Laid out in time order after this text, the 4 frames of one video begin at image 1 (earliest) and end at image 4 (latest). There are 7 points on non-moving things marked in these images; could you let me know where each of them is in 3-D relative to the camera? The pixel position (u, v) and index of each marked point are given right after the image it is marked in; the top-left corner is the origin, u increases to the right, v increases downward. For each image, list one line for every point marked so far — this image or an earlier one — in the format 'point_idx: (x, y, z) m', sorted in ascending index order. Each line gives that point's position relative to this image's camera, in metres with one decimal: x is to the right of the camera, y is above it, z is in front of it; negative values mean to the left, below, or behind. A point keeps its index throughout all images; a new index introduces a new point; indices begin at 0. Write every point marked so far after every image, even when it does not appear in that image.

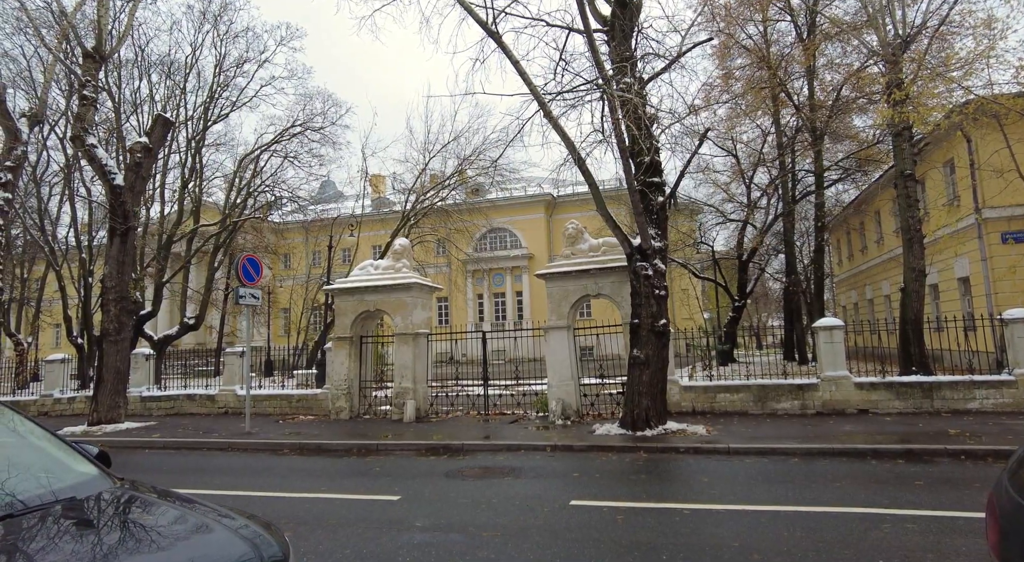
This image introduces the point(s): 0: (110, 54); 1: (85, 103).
0: (-9.2, +5.2, +13.0) m
1: (-8.9, +3.7, +11.9) m
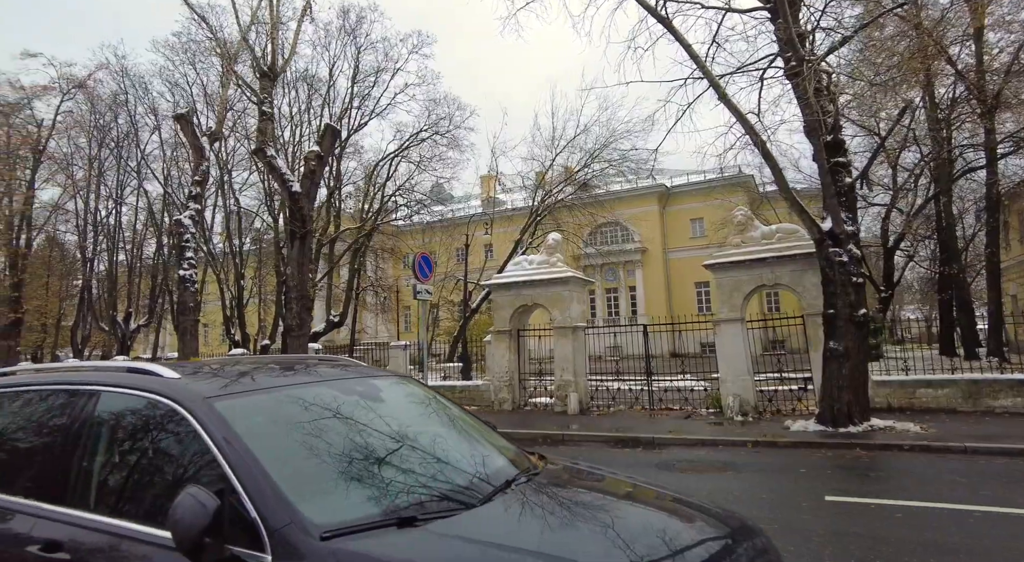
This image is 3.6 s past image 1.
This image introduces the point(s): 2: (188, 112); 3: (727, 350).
0: (-5.8, +5.2, +14.2) m
1: (-5.7, +3.7, +13.0) m
2: (-9.4, +4.9, +16.5) m
3: (+3.8, -1.2, +10.2) m
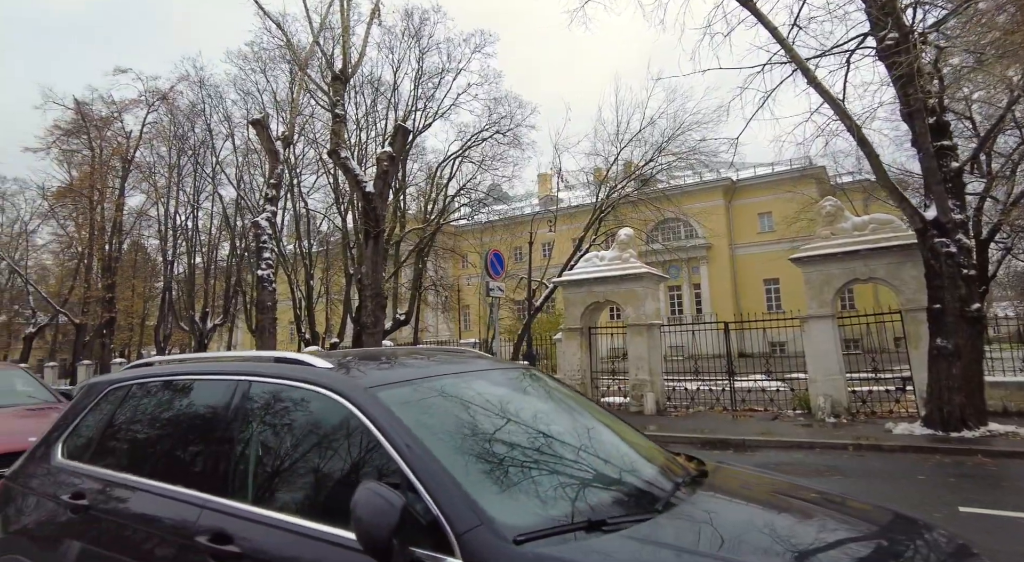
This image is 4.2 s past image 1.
0: (-4.1, +5.3, +14.5) m
1: (-4.1, +3.8, +13.4) m
2: (-7.5, +4.9, +17.1) m
3: (+5.1, -1.1, +9.6) m
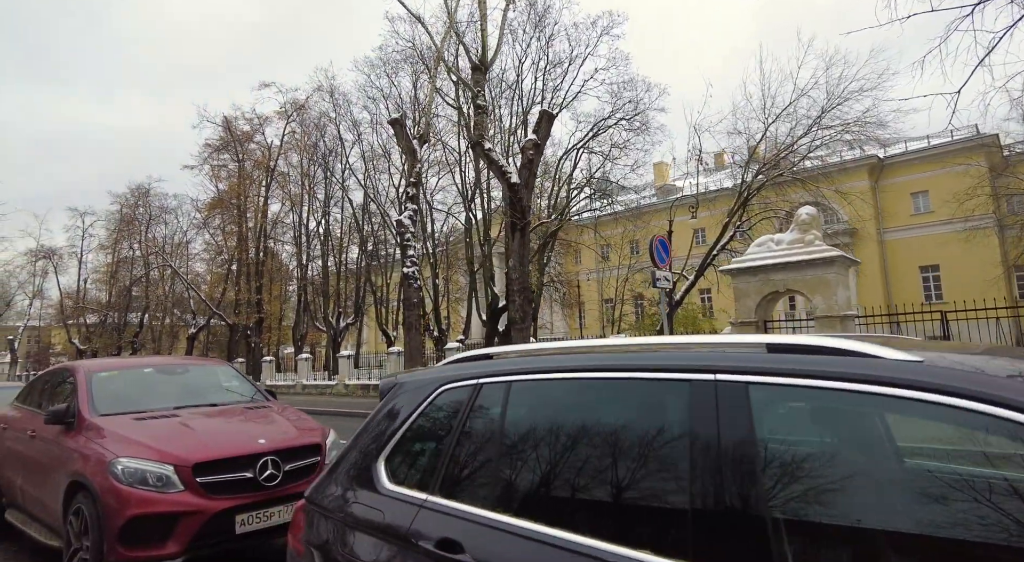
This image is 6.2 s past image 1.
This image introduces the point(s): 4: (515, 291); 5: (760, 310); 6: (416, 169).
0: (-0.6, +5.4, +14.2) m
1: (-0.7, +3.9, +13.0) m
2: (-3.4, +5.0, +17.3) m
3: (+7.8, -0.8, +7.7) m
4: (0.0, -0.2, +12.4) m
5: (+4.7, -0.5, +10.7) m
6: (-2.7, +3.1, +16.1) m
